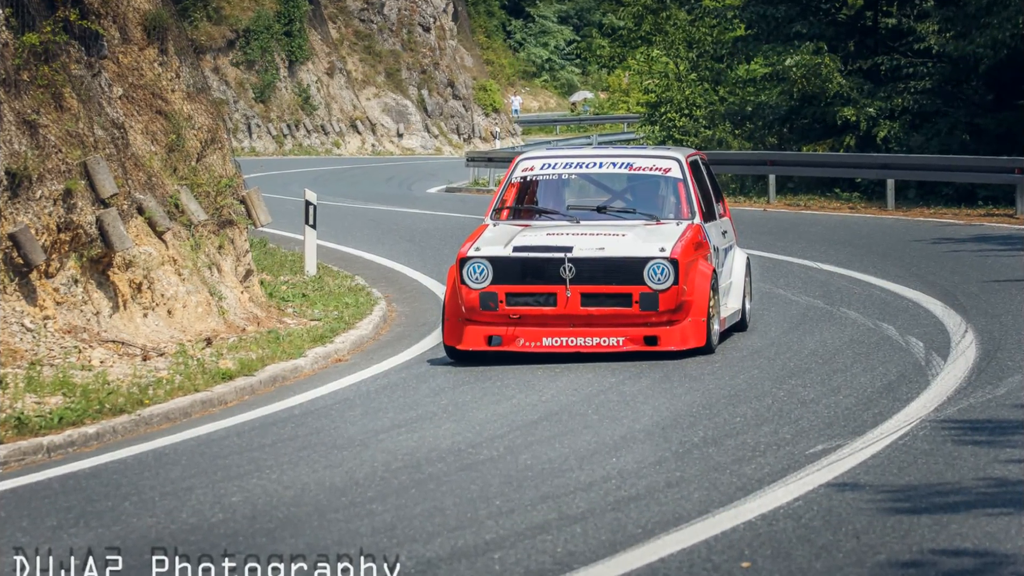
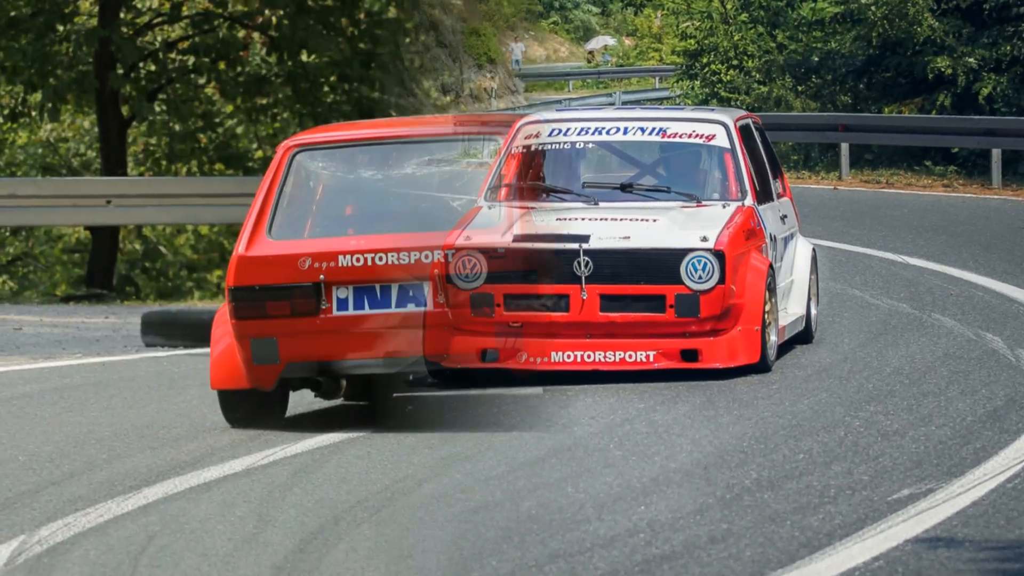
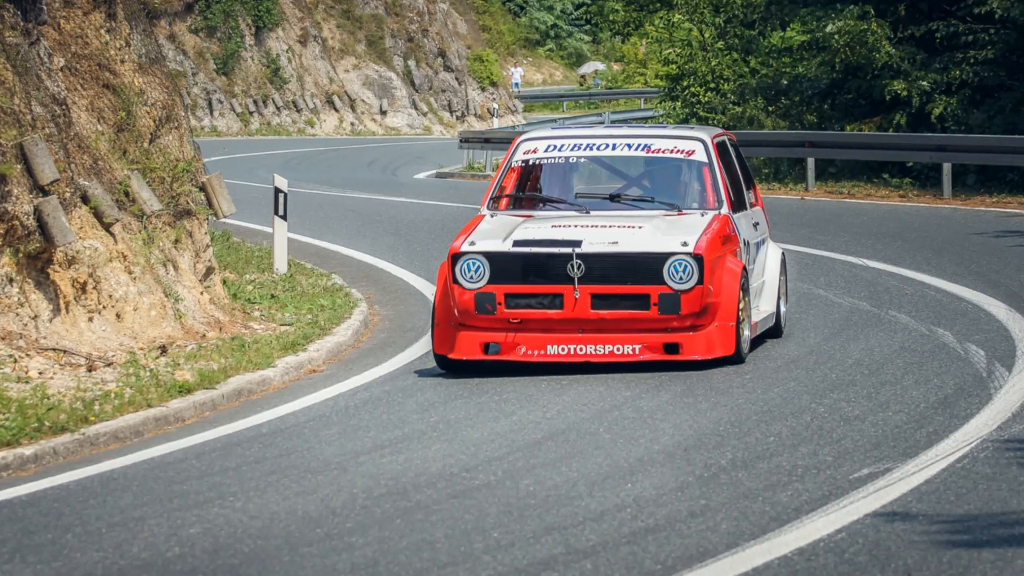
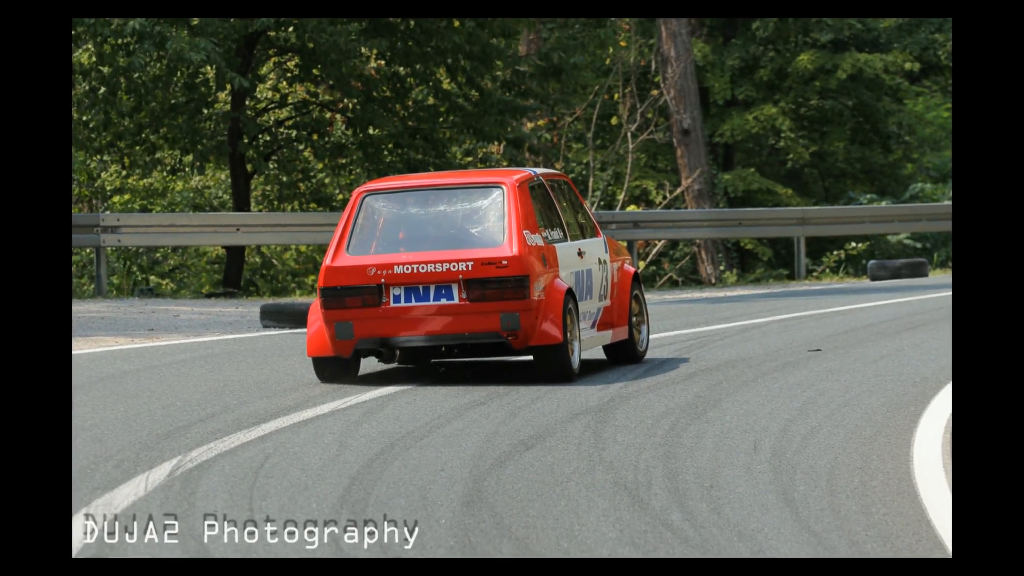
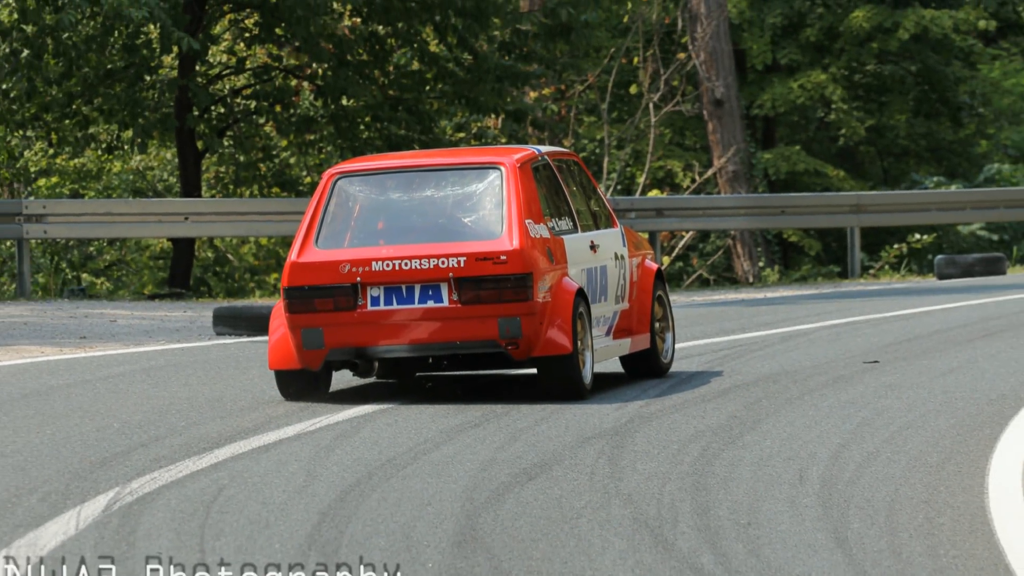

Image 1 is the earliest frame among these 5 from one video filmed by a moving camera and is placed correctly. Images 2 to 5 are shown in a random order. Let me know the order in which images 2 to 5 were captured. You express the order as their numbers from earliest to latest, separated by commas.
3, 2, 5, 4
